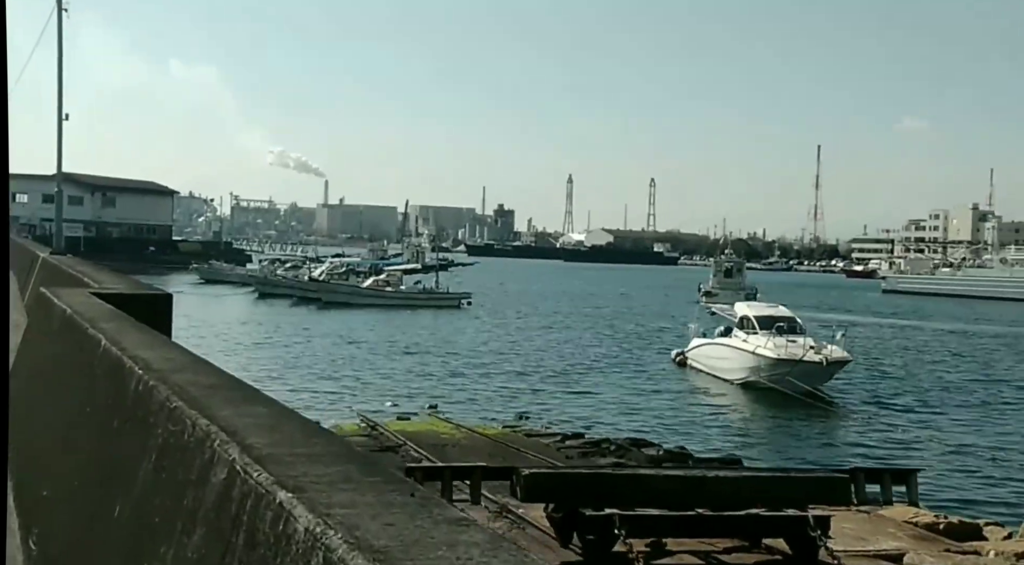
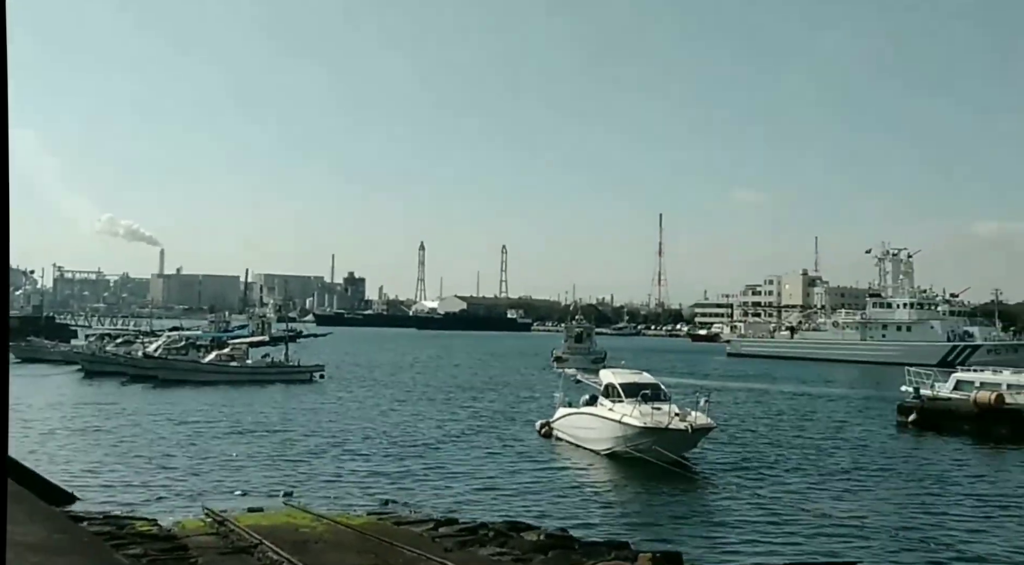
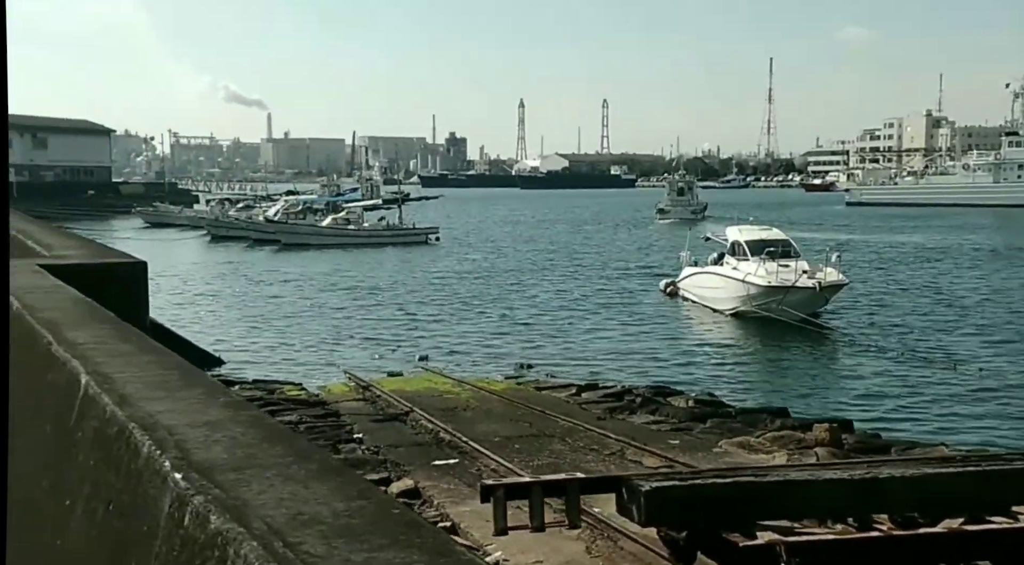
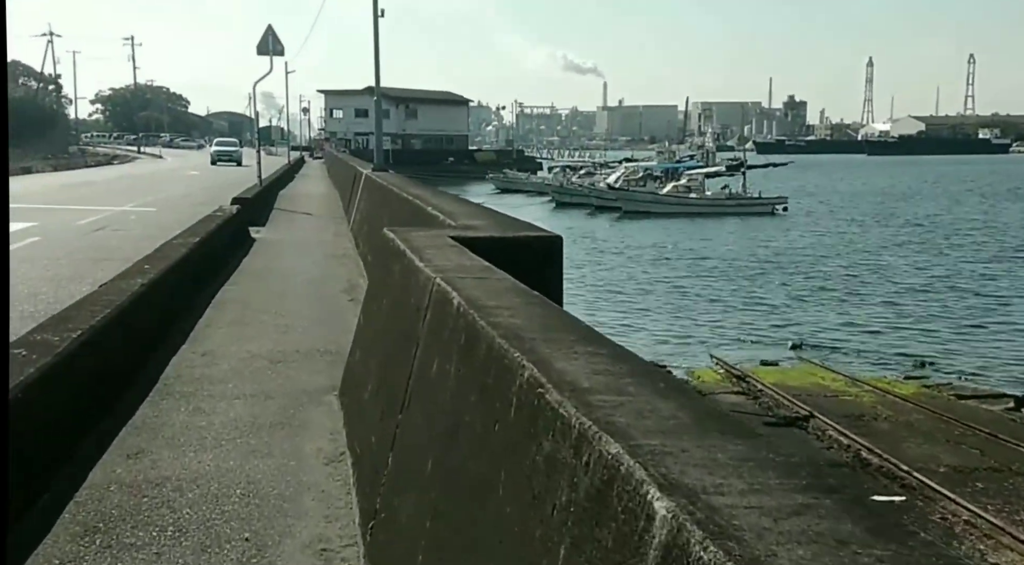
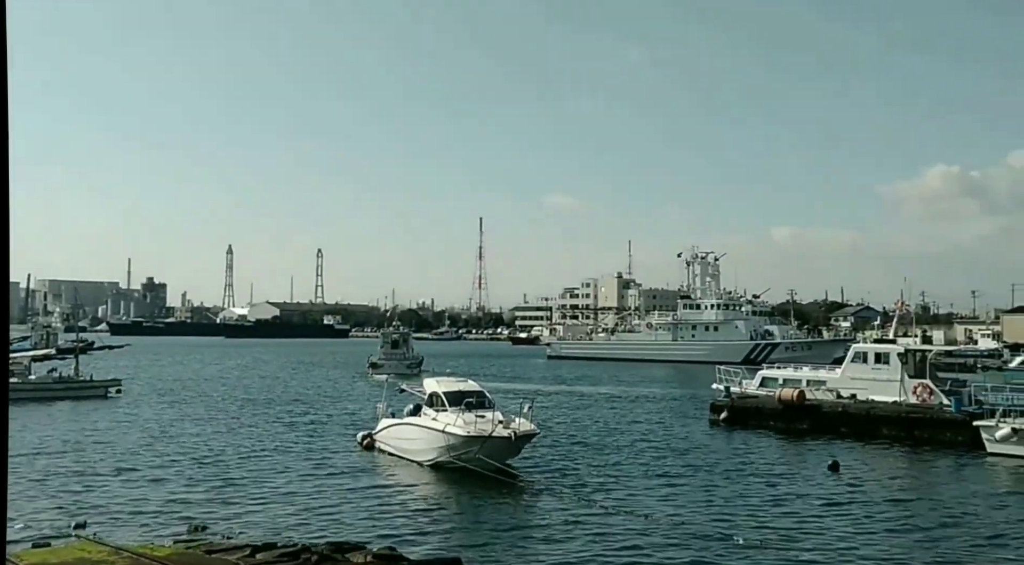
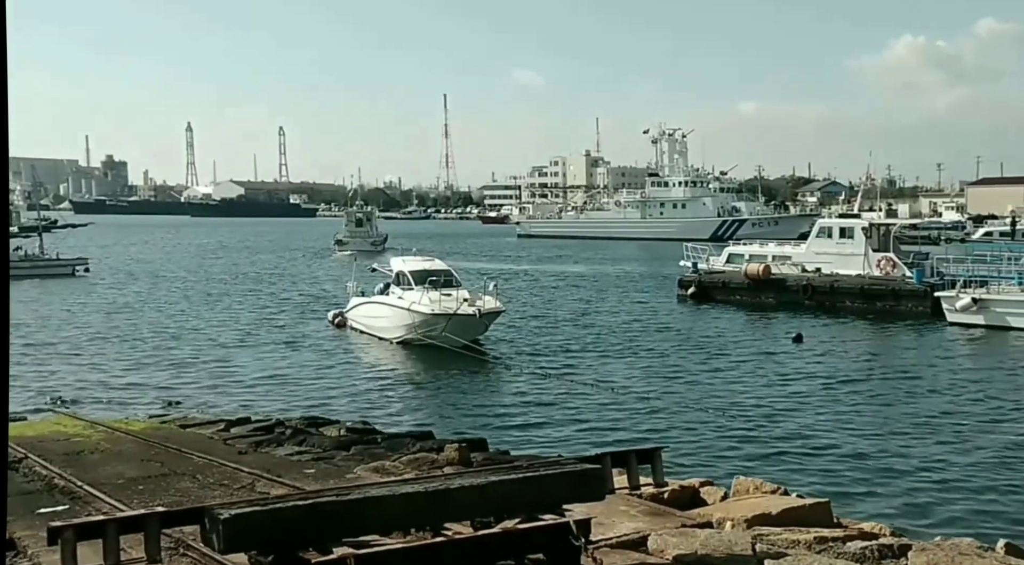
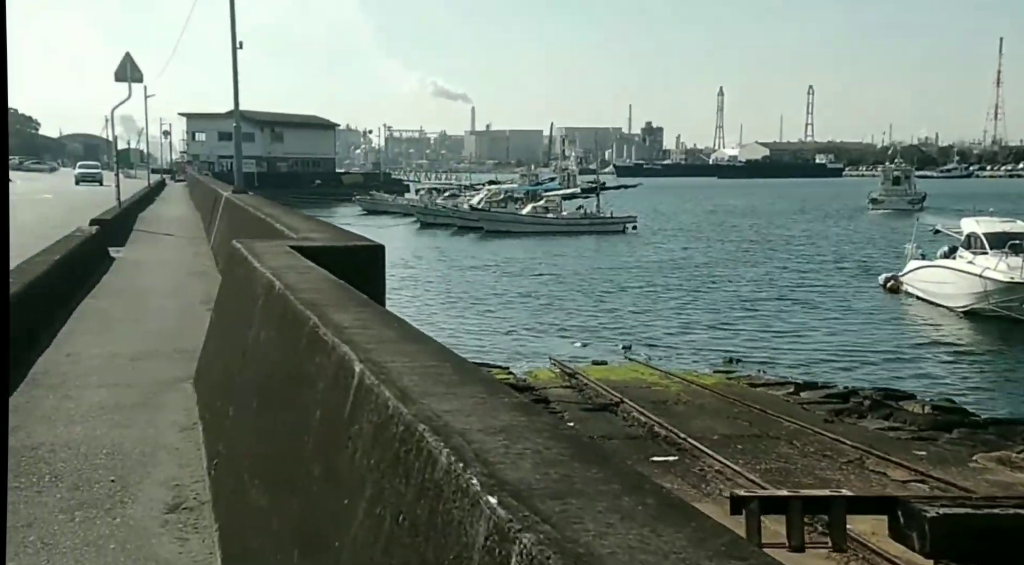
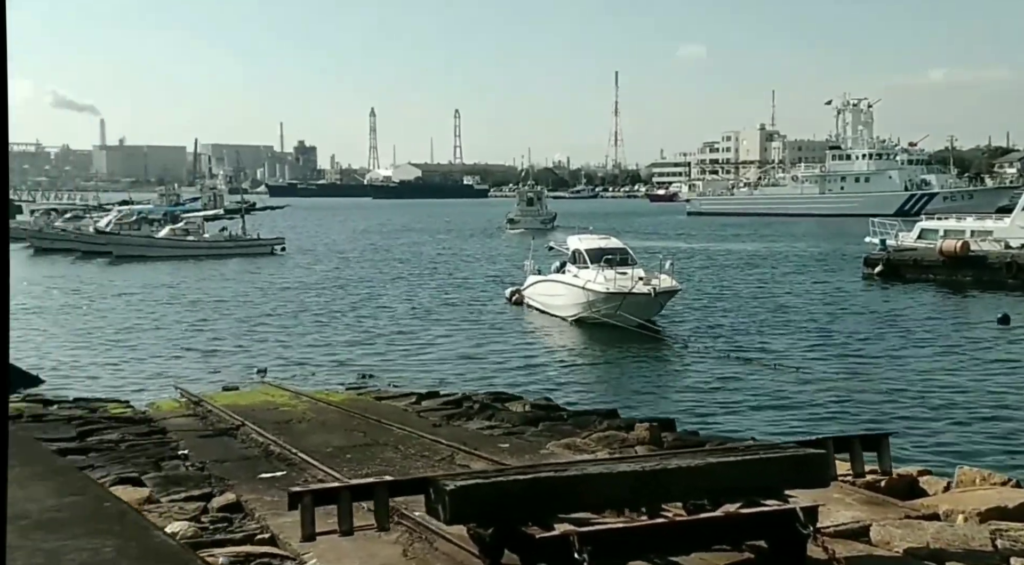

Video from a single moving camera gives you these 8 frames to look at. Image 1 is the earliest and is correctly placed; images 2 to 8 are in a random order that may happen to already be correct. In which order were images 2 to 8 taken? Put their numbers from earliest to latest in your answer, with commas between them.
2, 5, 6, 8, 3, 7, 4
